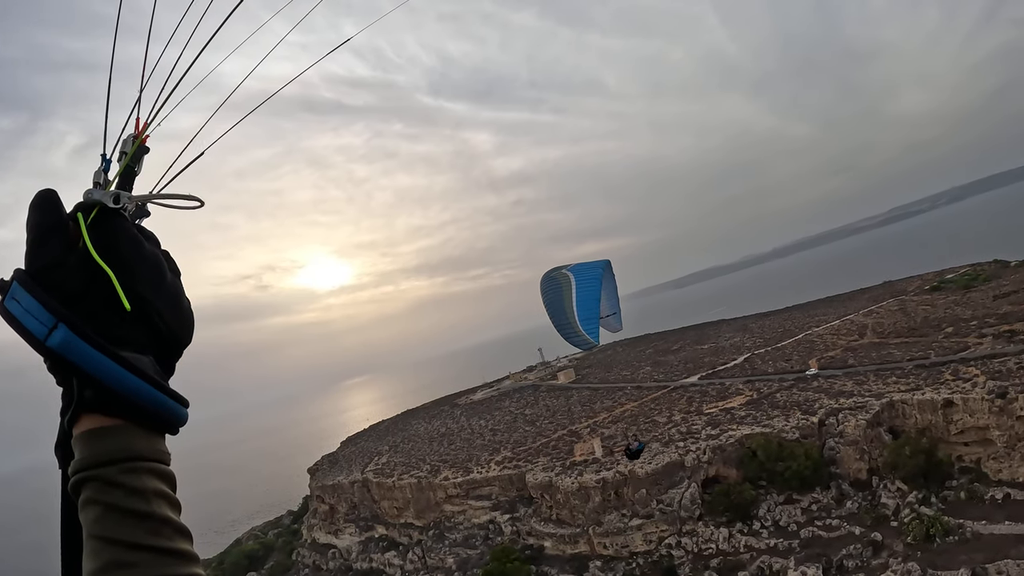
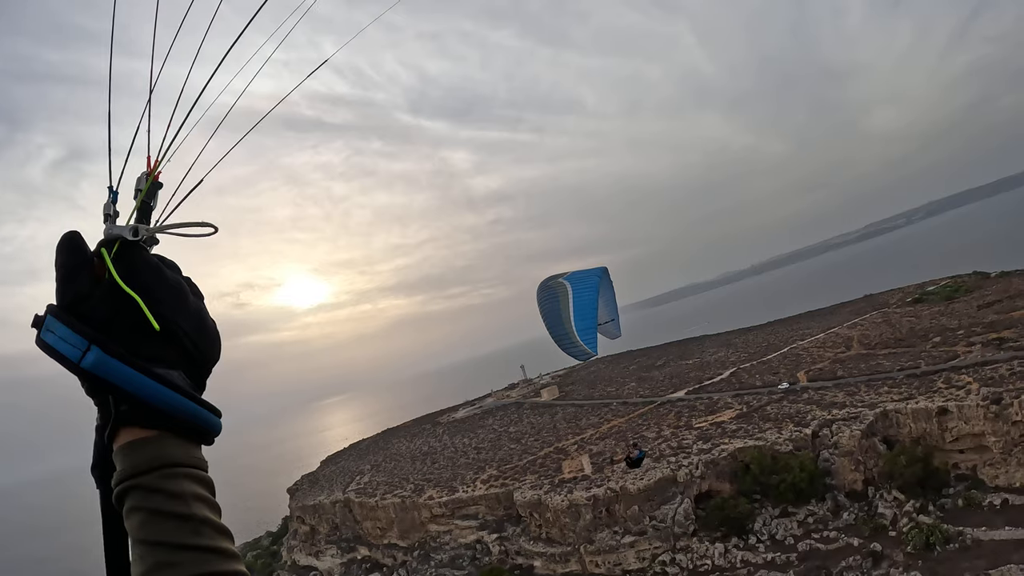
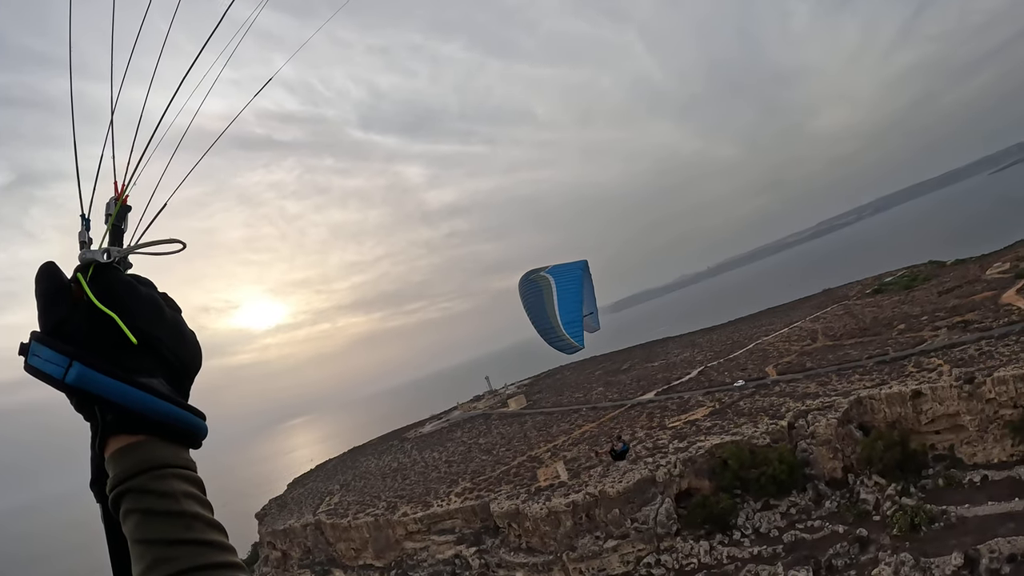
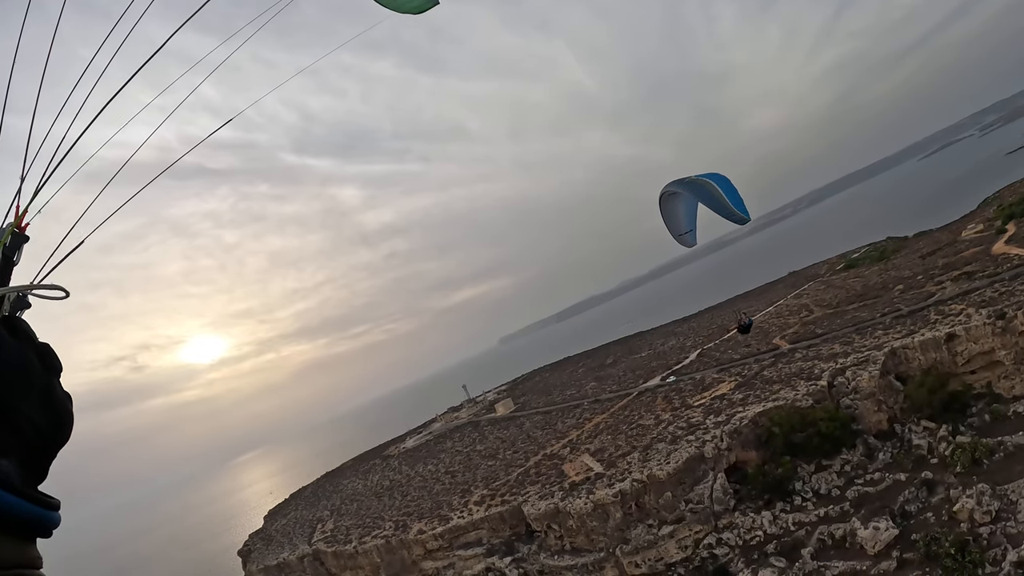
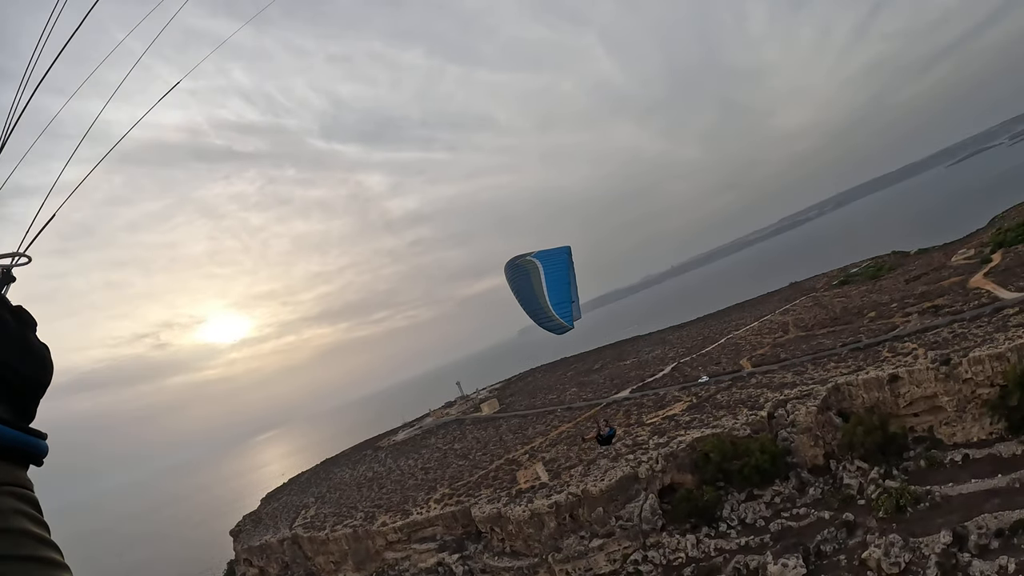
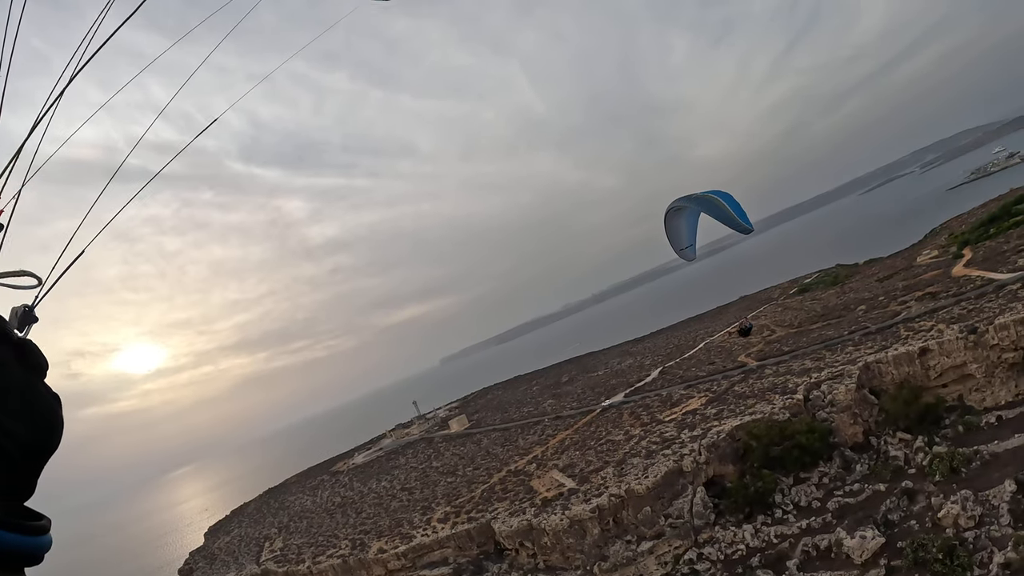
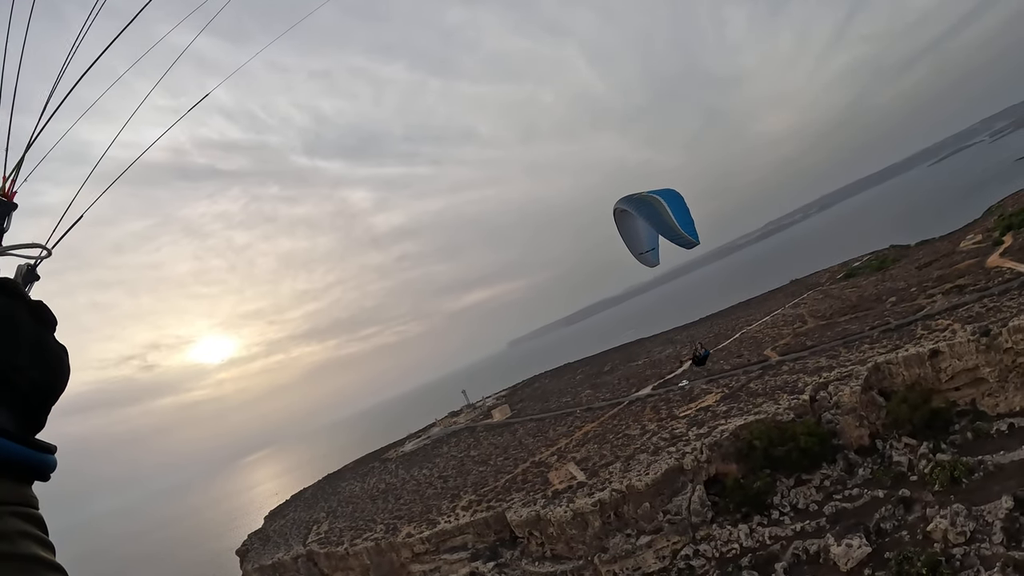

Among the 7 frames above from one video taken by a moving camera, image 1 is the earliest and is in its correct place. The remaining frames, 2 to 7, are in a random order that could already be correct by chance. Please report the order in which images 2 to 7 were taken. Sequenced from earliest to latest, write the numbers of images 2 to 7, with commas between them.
2, 3, 5, 7, 4, 6
